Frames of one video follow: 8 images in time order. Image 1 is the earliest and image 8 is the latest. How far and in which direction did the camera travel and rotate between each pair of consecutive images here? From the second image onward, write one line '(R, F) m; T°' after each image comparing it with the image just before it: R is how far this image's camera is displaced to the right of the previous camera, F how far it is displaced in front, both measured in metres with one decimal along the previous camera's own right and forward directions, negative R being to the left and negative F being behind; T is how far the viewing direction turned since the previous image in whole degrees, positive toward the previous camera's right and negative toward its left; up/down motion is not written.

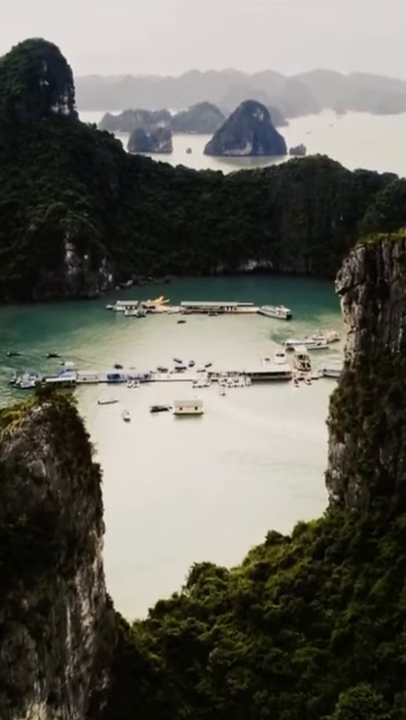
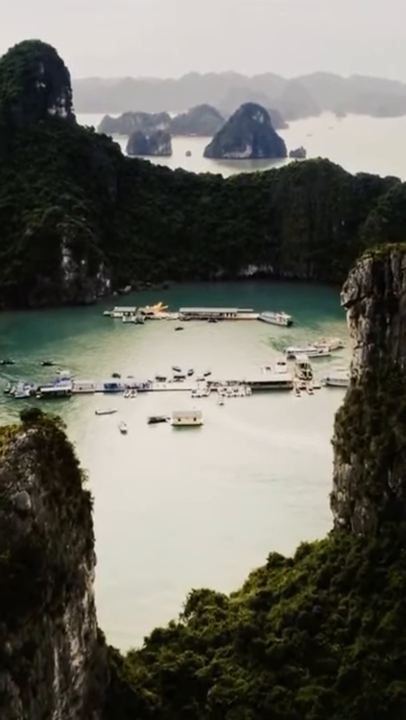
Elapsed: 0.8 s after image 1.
(0.0, +0.7) m; 0°
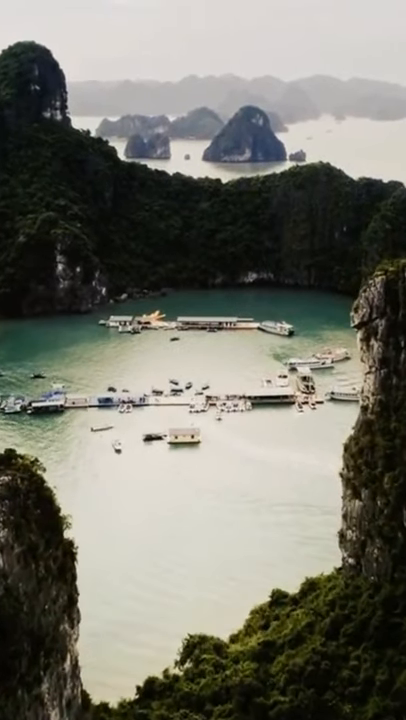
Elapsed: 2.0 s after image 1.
(0.0, +1.0) m; 0°
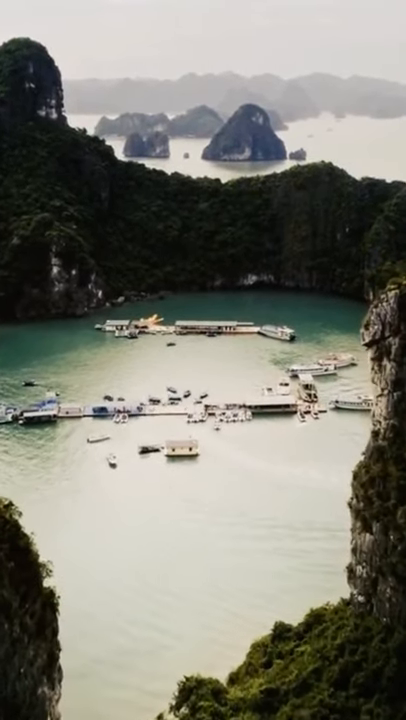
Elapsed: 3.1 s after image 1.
(0.0, +0.9) m; 0°
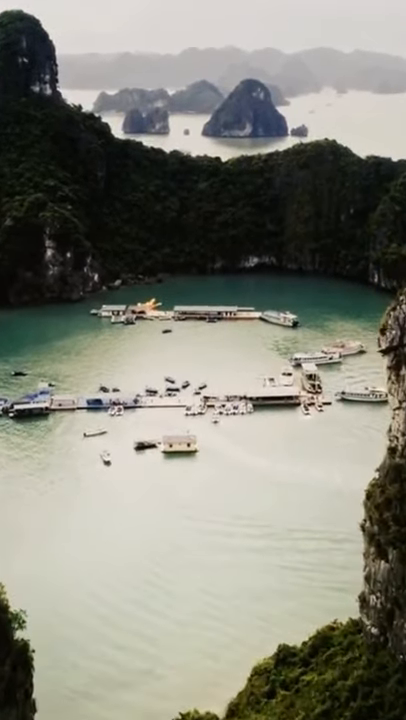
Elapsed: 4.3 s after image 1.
(0.0, +1.1) m; 0°
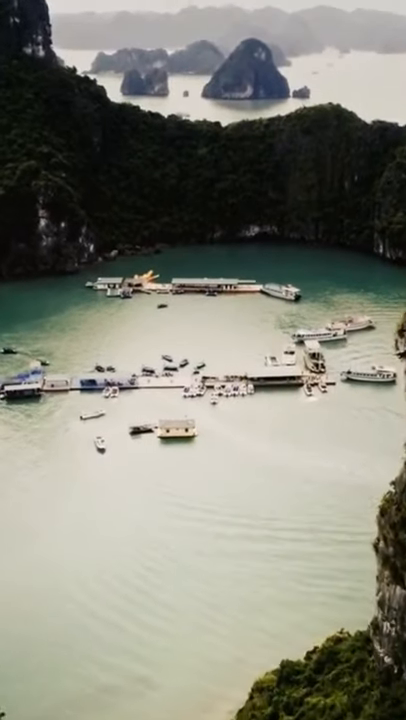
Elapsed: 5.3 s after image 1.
(0.0, +1.0) m; 0°
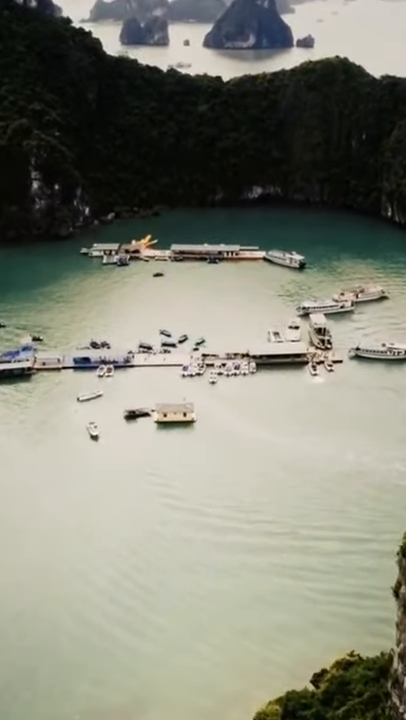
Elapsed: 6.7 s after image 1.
(0.0, +1.2) m; 0°
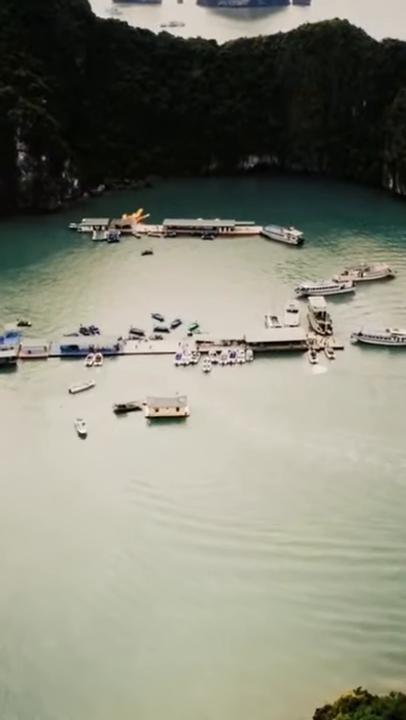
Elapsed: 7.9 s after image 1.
(0.0, +1.0) m; 0°
